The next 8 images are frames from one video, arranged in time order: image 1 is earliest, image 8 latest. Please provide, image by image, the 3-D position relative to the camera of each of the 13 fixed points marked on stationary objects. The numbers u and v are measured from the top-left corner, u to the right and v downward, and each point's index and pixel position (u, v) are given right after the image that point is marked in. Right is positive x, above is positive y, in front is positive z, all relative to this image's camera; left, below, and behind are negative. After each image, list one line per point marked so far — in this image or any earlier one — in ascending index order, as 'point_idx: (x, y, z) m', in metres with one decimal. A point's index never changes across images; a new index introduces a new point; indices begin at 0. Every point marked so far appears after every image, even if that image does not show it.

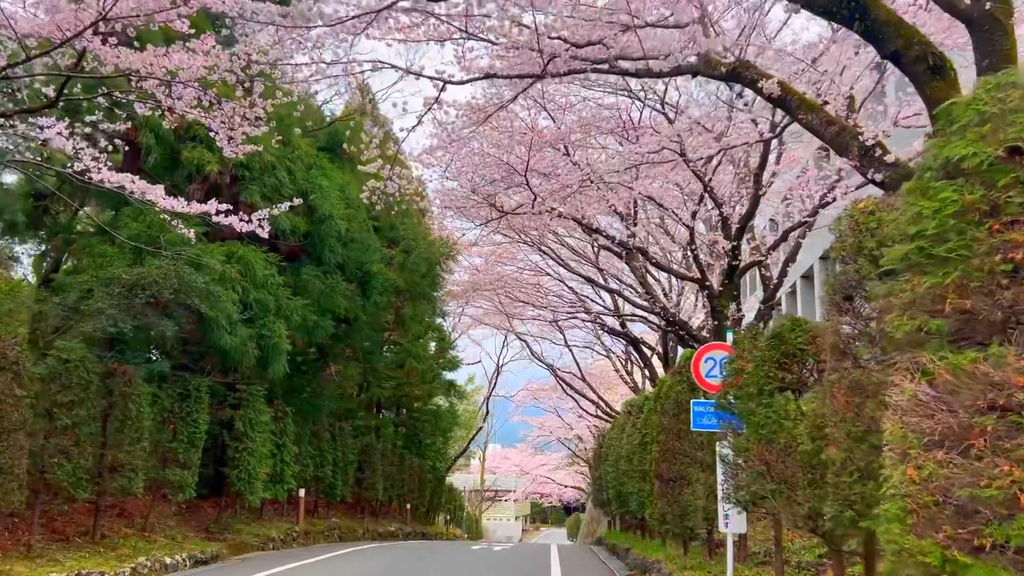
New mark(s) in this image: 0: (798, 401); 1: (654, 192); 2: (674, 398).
0: (+1.9, -0.7, +5.2) m
1: (+2.6, +1.7, +14.6) m
2: (+1.8, -1.2, +8.9) m
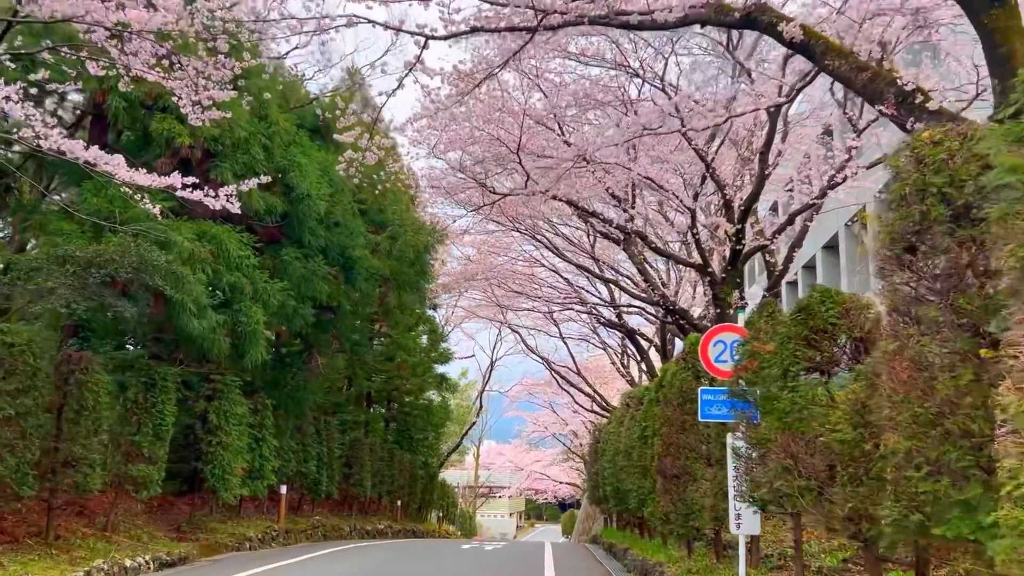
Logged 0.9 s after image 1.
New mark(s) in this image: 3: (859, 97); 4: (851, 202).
0: (+1.8, -0.5, +4.5) m
1: (+2.4, +2.0, +13.9) m
2: (+1.7, -1.0, +8.2) m
3: (+2.2, +1.2, +5.1) m
4: (+6.0, +1.5, +14.3) m
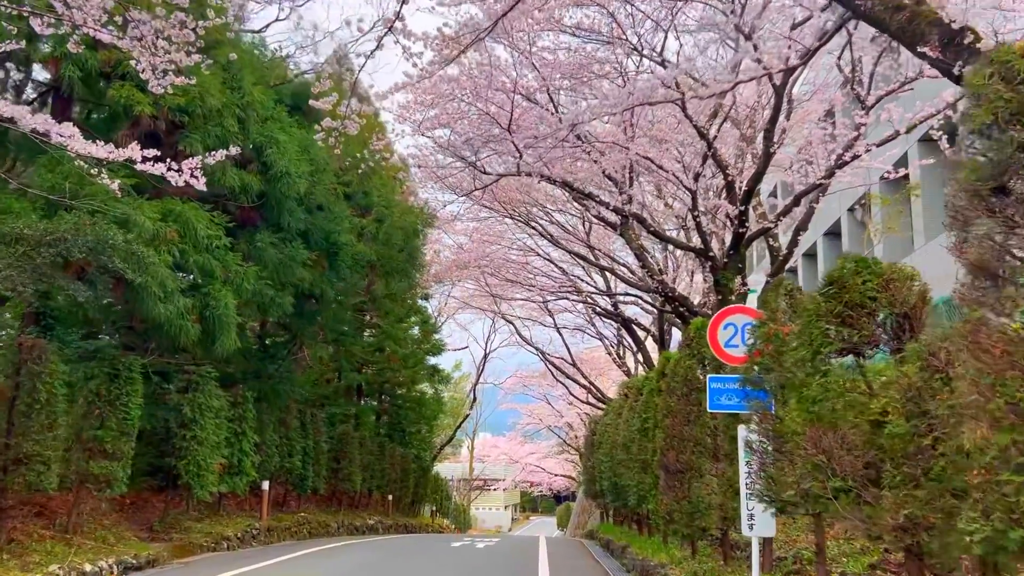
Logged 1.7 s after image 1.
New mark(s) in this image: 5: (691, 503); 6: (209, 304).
0: (+1.7, -0.4, +3.9) m
1: (+2.3, +2.2, +13.3) m
2: (+1.6, -0.8, +7.5) m
3: (+2.1, +1.4, +4.4) m
4: (+5.8, +1.8, +13.6) m
5: (+1.6, -1.9, +7.2) m
6: (-3.6, -0.2, +9.5) m
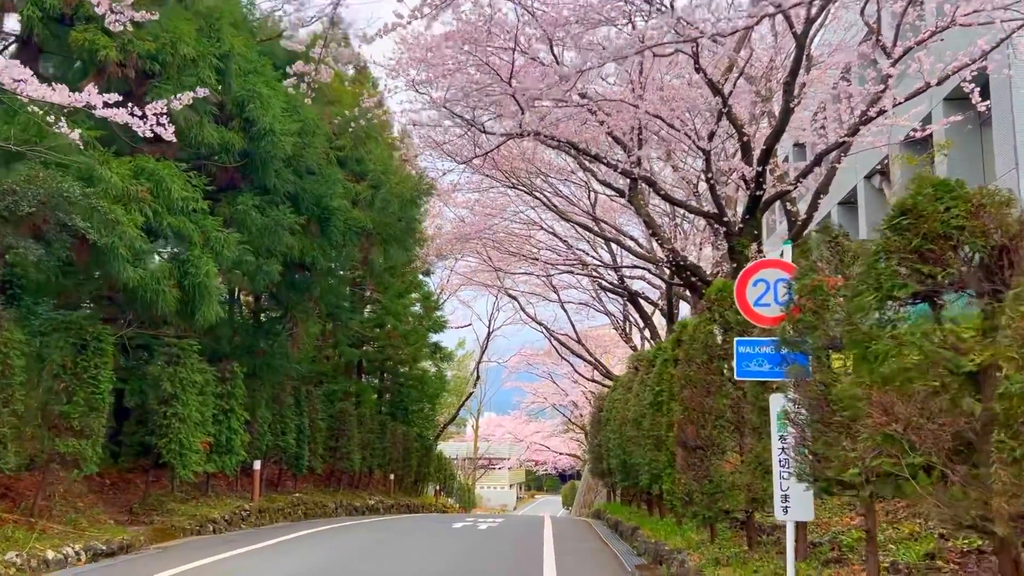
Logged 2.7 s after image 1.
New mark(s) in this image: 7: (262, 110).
0: (+1.7, -0.1, +3.1) m
1: (+2.3, +2.7, +12.4) m
2: (+1.6, -0.5, +6.8) m
3: (+2.1, +1.7, +3.6) m
4: (+5.9, +2.3, +12.8) m
5: (+1.6, -1.6, +6.5) m
6: (-3.6, +0.2, +8.8) m
7: (-3.1, +2.2, +10.0) m
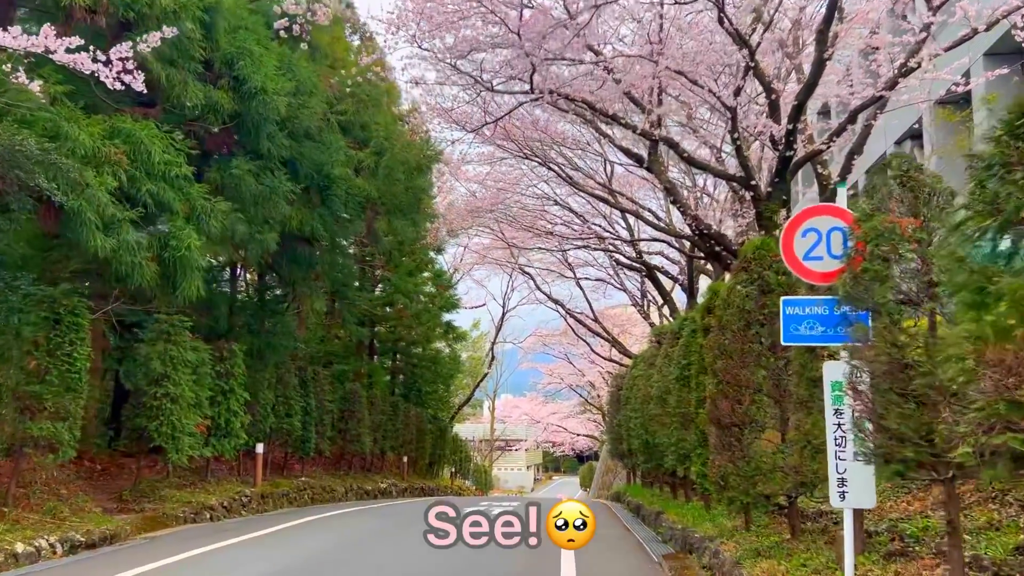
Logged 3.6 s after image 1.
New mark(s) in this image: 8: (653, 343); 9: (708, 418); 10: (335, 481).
0: (+1.7, +0.1, +2.3) m
1: (+2.5, +3.2, +11.6) m
2: (+1.7, -0.1, +6.0) m
3: (+2.1, +1.9, +2.8) m
4: (+6.0, +2.8, +11.9) m
5: (+1.7, -1.3, +5.8) m
6: (-3.5, +0.5, +8.1) m
7: (-3.0, +2.6, +9.3) m
8: (+1.9, -0.7, +10.8) m
9: (+1.6, -1.0, +6.4) m
10: (-3.7, -4.1, +17.0) m
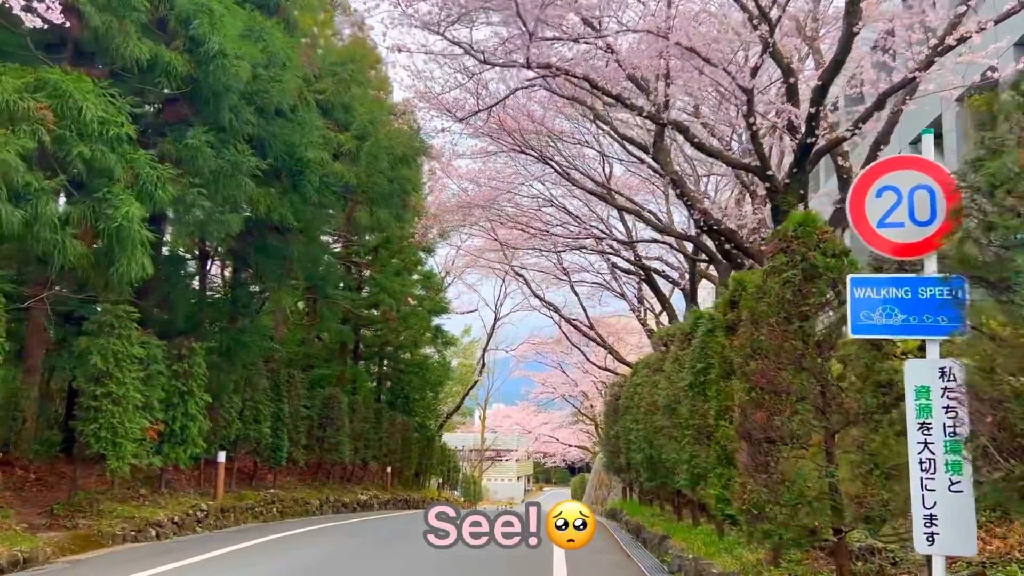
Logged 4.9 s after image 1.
0: (+1.7, +0.3, +1.2) m
1: (+2.4, +3.2, +10.5) m
2: (+1.6, 0.0, +4.9) m
3: (+2.1, +2.0, +1.7) m
4: (+5.9, +2.8, +10.9) m
5: (+1.6, -1.2, +4.6) m
6: (-3.5, +0.7, +6.9) m
7: (-3.1, +2.7, +8.2) m
8: (+1.8, -0.7, +9.7) m
9: (+1.5, -0.9, +5.3) m
10: (-4.0, -4.0, +15.8) m
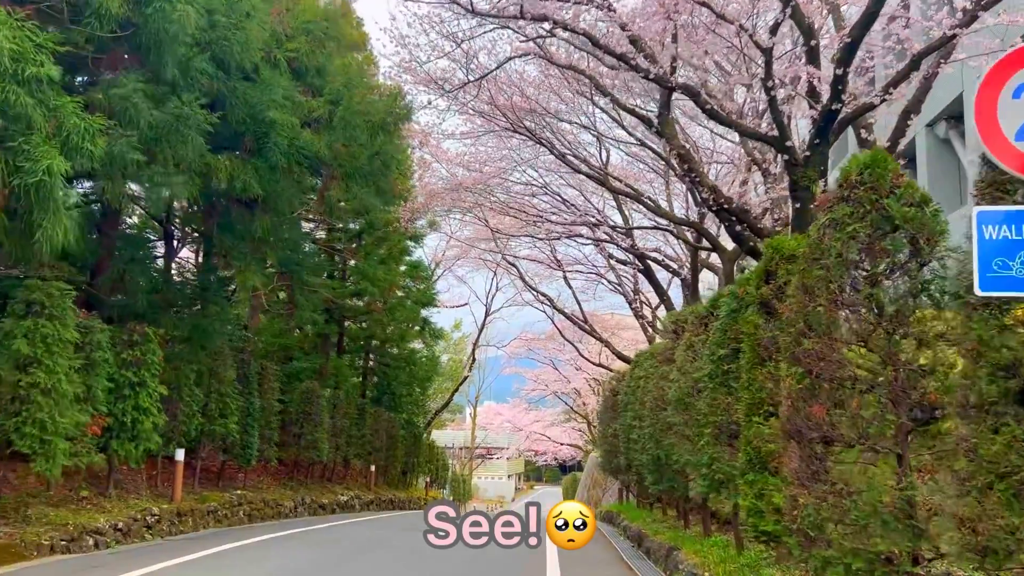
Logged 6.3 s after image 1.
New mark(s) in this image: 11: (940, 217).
0: (+1.6, +0.4, +0.2) m
1: (+2.3, +3.4, +9.5) m
2: (+1.5, +0.2, +3.9) m
3: (+2.1, +2.2, +0.7) m
4: (+5.8, +3.0, +9.8) m
5: (+1.6, -1.0, +3.6) m
6: (-3.6, +0.9, +5.8) m
7: (-3.1, +2.9, +7.1) m
8: (+1.7, -0.5, +8.7) m
9: (+1.4, -0.7, +4.2) m
10: (-4.2, -3.7, +14.7) m
11: (+2.0, +0.3, +3.7) m
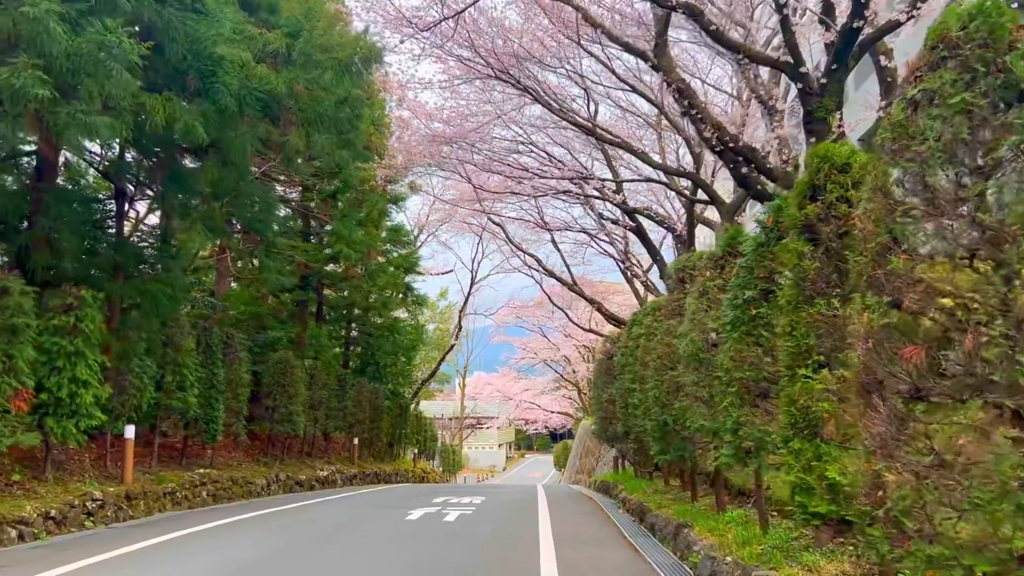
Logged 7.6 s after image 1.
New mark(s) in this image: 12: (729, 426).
0: (+1.6, +0.7, -0.9) m
1: (+2.1, +4.0, +8.3) m
2: (+1.5, +0.5, +2.8) m
3: (+2.0, +2.5, -0.4) m
4: (+5.6, +3.6, +8.7) m
5: (+1.5, -0.6, +2.6) m
6: (-3.8, +1.2, +4.7) m
7: (-3.3, +3.3, +5.9) m
8: (+1.5, 0.0, +7.7) m
9: (+1.3, -0.4, +3.2) m
10: (-4.3, -3.1, +13.7) m
11: (+1.9, +0.7, +2.7) m
12: (+1.3, -0.9, +5.1) m
